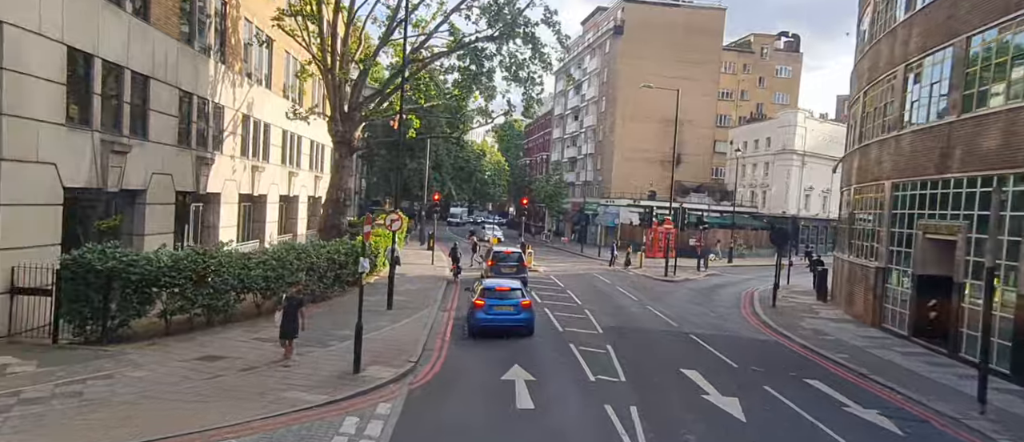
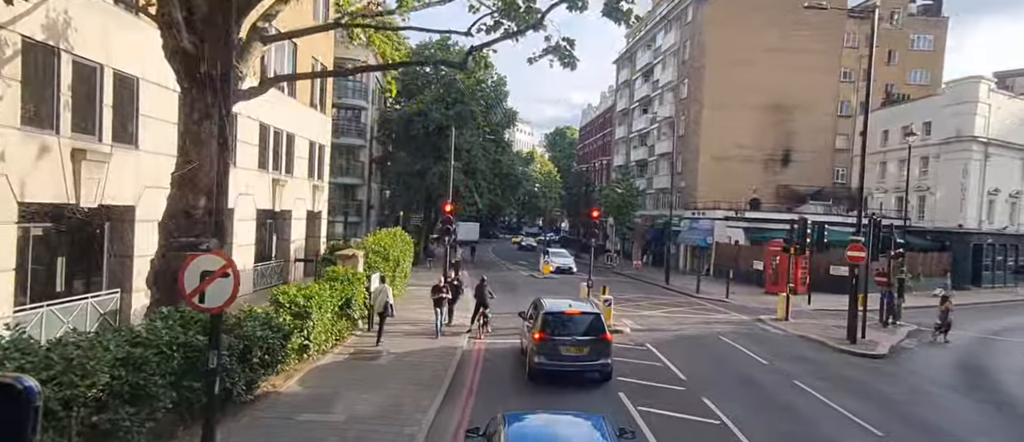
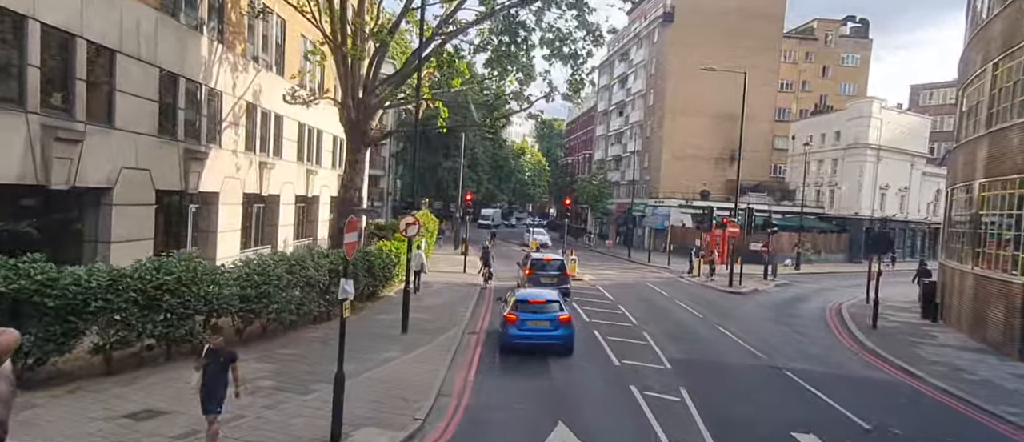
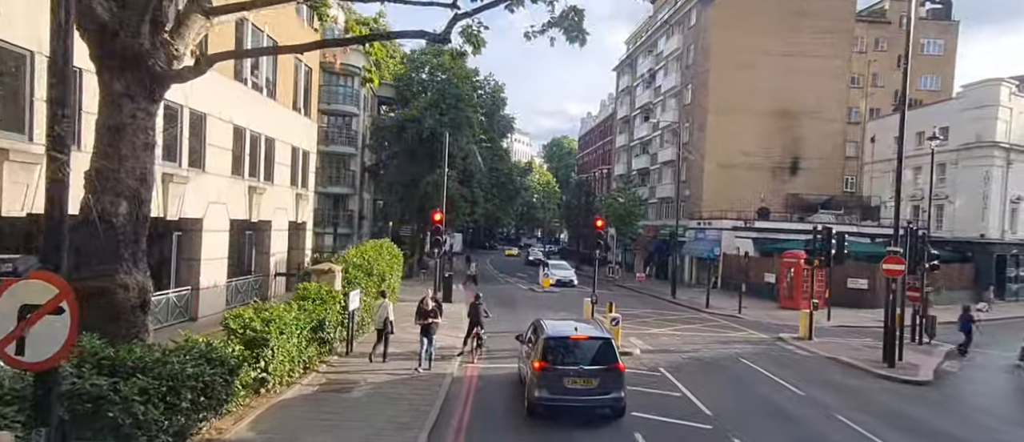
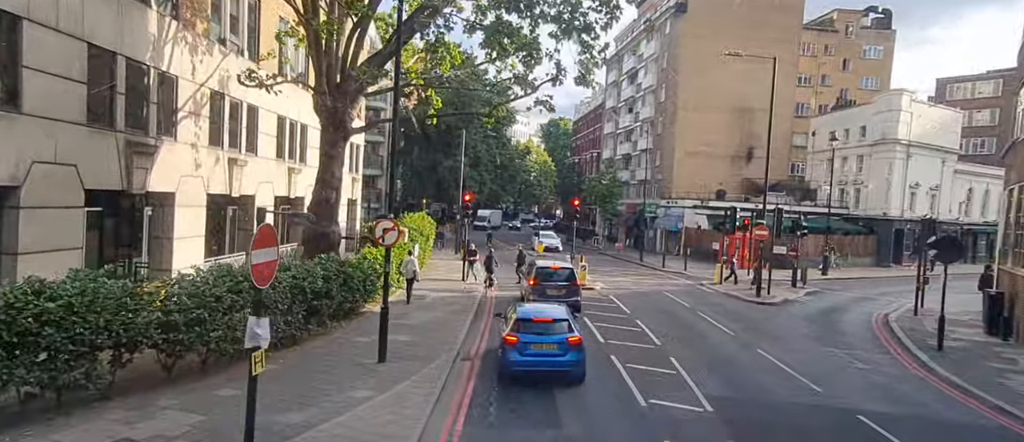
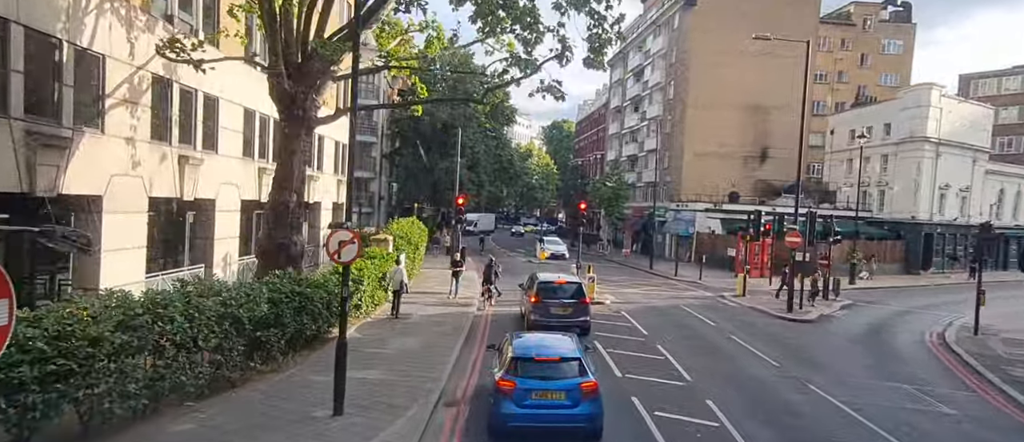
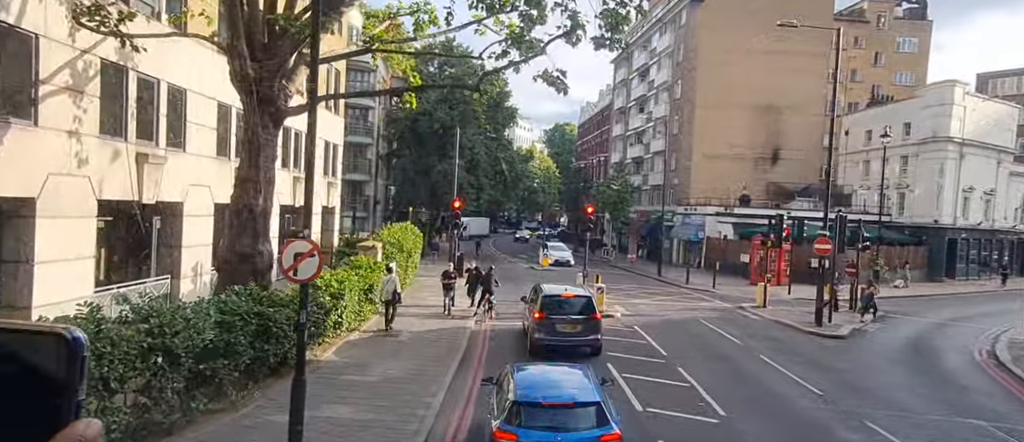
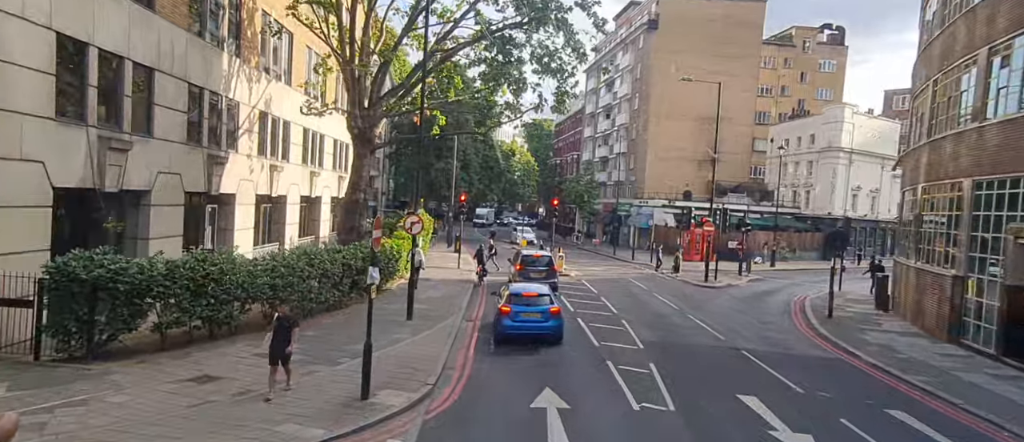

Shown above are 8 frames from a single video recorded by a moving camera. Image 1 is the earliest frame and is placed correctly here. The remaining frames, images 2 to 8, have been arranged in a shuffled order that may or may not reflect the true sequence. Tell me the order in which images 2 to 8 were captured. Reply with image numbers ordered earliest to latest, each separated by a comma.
8, 3, 5, 6, 7, 2, 4
